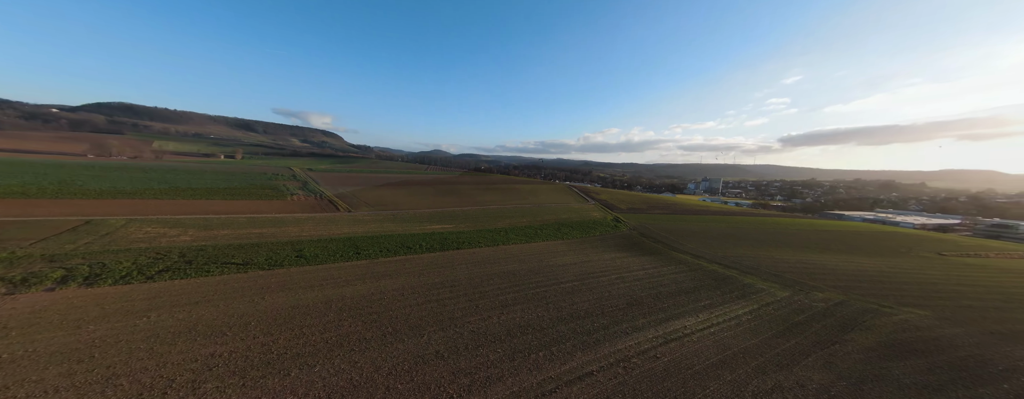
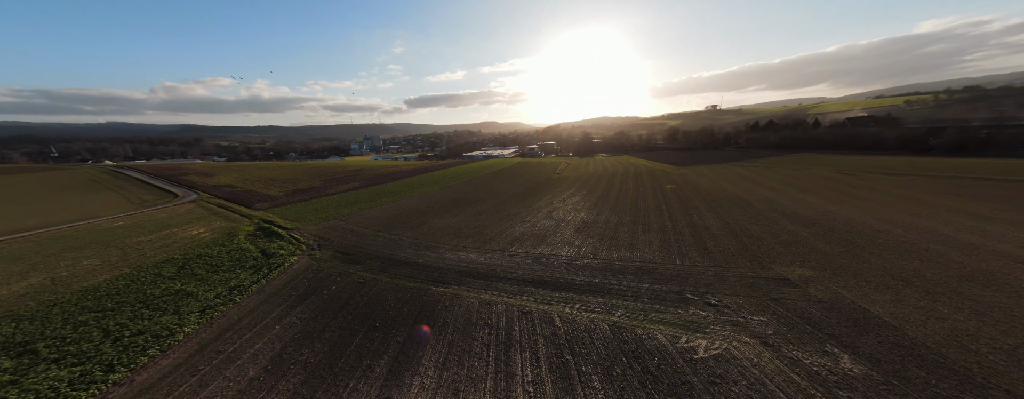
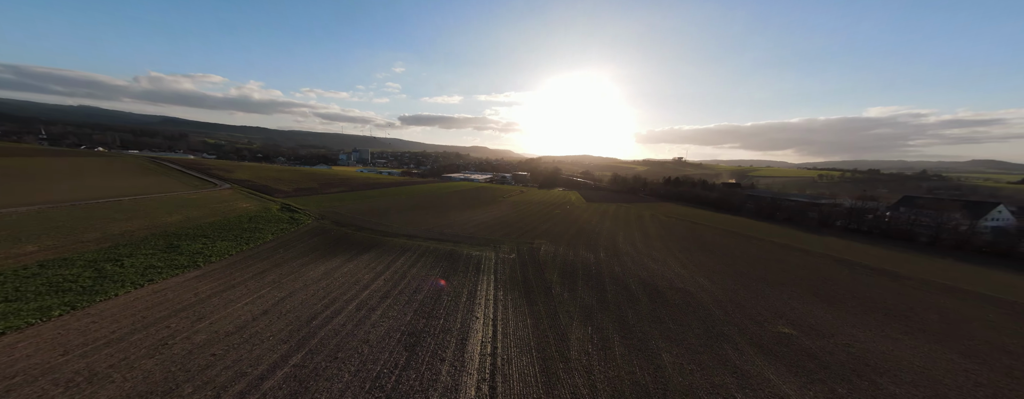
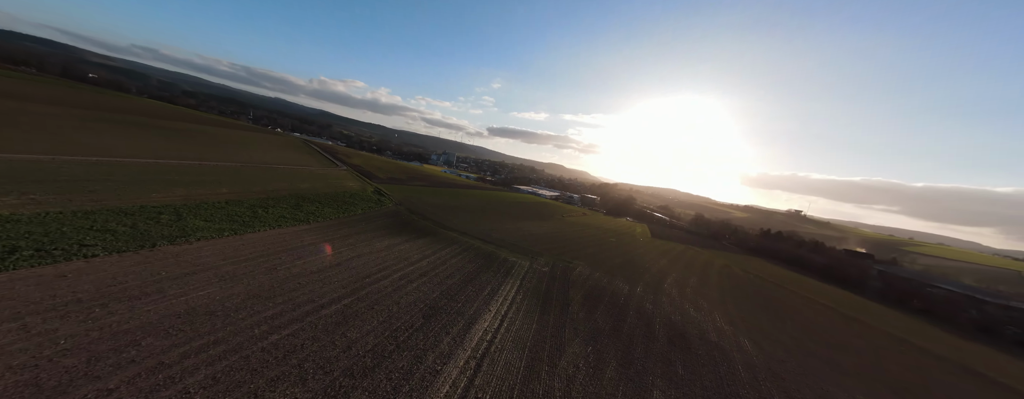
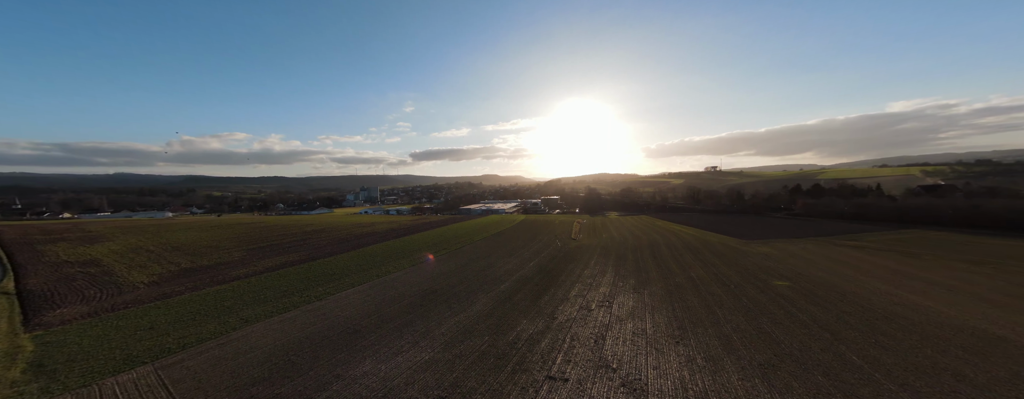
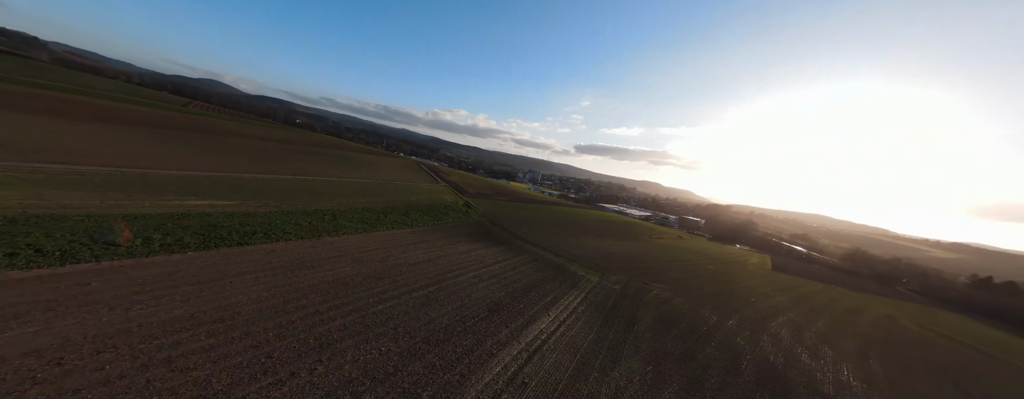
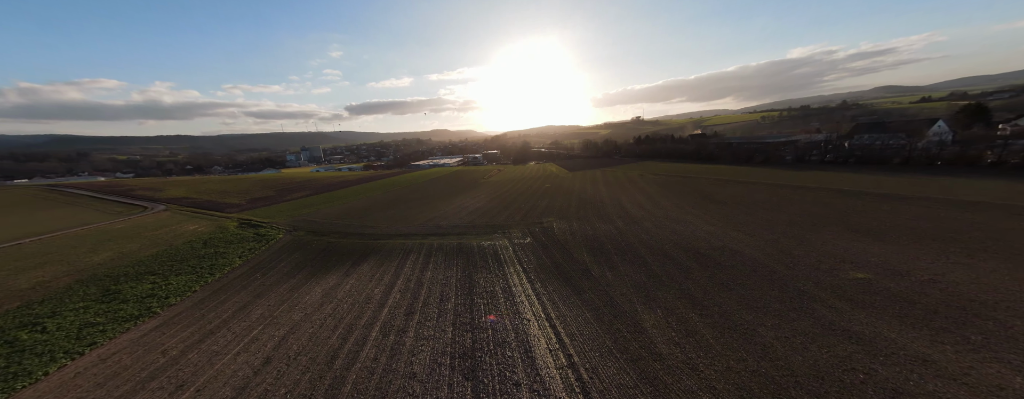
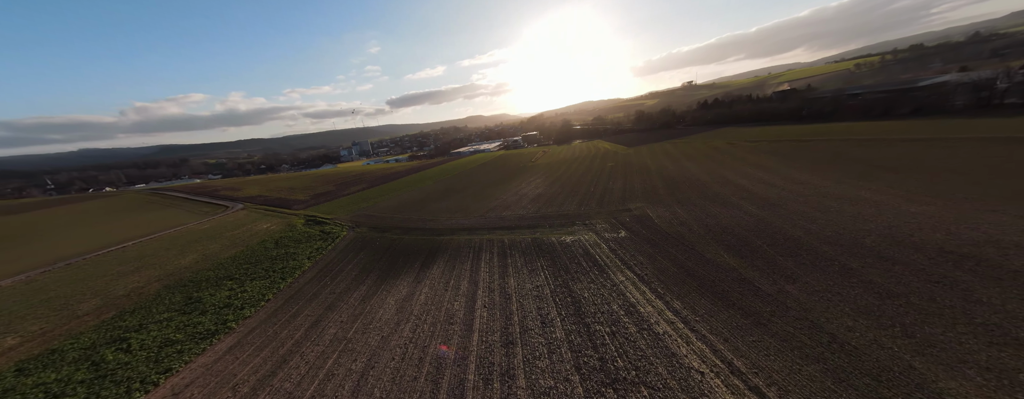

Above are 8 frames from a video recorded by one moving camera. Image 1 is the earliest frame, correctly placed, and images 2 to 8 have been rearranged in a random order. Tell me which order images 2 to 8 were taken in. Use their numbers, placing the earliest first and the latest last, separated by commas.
6, 4, 3, 7, 8, 2, 5
